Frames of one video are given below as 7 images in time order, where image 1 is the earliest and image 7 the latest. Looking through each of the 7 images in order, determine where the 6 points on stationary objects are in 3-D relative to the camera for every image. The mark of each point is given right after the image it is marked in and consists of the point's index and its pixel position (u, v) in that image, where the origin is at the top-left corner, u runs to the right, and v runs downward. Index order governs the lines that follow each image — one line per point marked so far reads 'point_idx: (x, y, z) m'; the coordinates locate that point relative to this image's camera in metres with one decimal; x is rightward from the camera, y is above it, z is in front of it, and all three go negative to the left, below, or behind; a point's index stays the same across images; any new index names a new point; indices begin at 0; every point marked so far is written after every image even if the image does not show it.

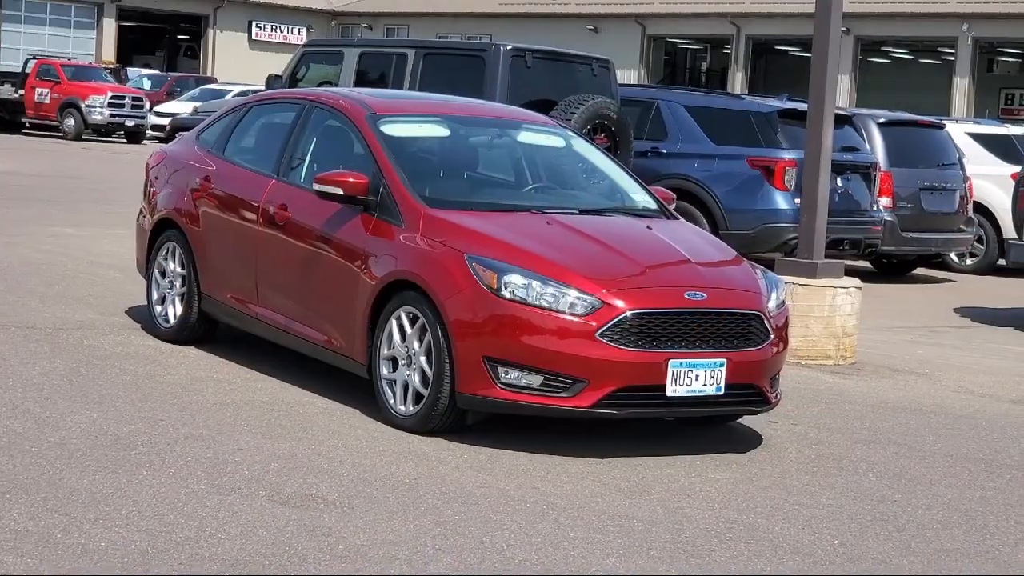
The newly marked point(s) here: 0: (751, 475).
0: (+1.1, -0.9, +6.6) m
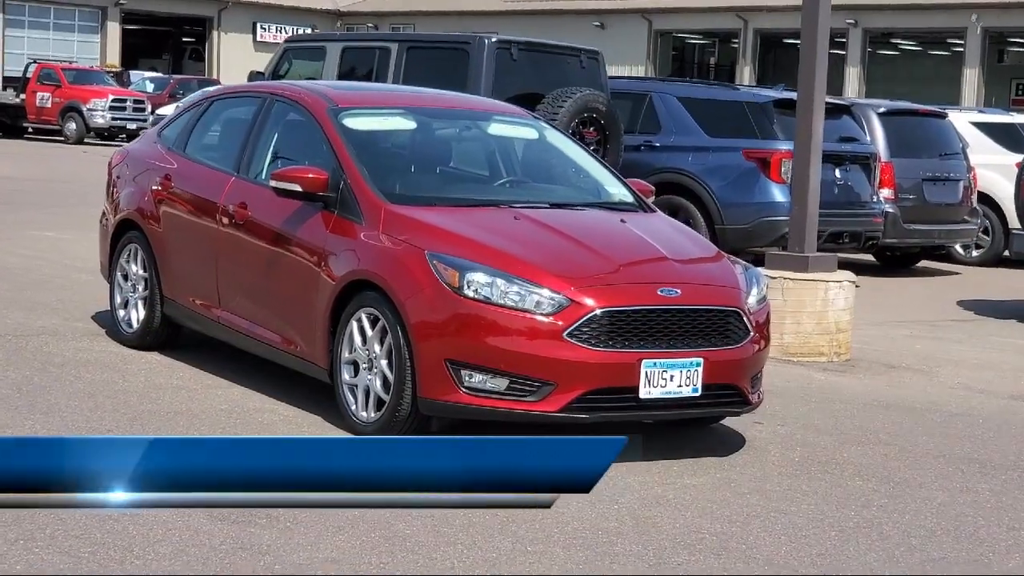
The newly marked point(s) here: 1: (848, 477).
0: (+1.0, -0.9, +6.3) m
1: (+1.5, -0.9, +6.5) m
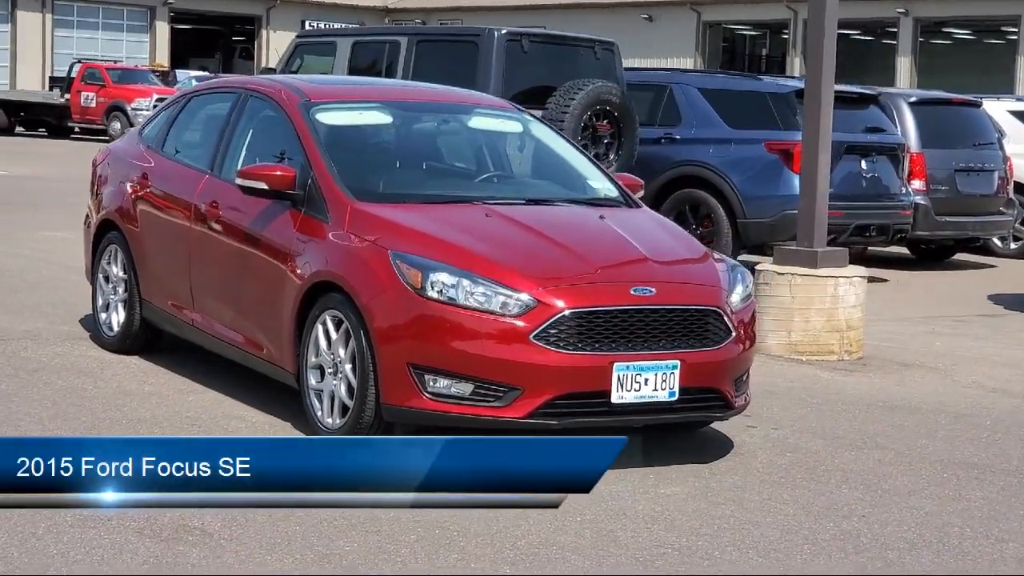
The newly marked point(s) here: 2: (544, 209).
0: (+0.8, -0.9, +6.0) m
1: (+1.4, -0.9, +6.2) m
2: (+0.2, +0.4, +6.8) m
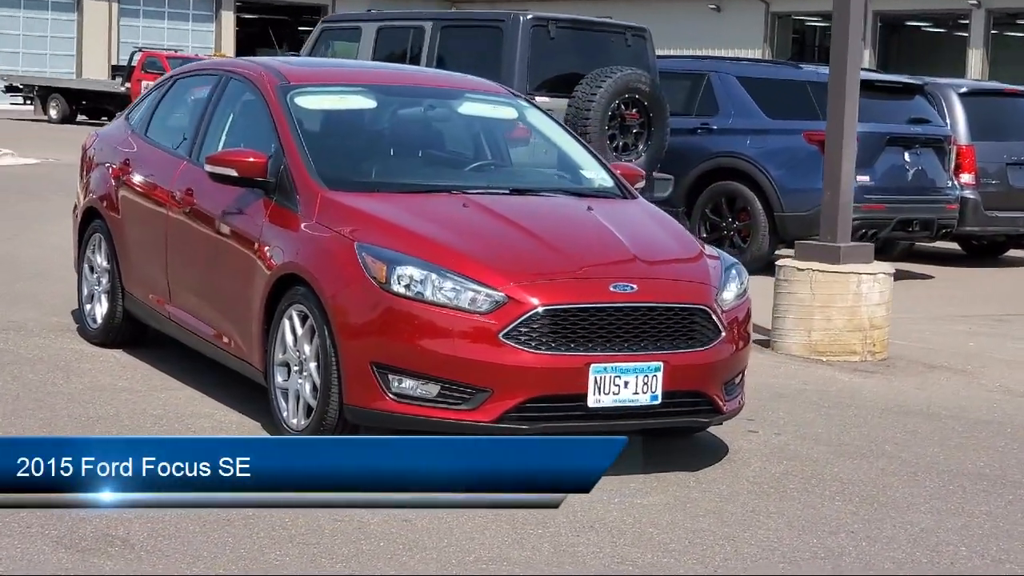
0: (+0.7, -0.8, +5.6) m
1: (+1.3, -0.9, +5.8) m
2: (+0.1, +0.4, +6.4) m
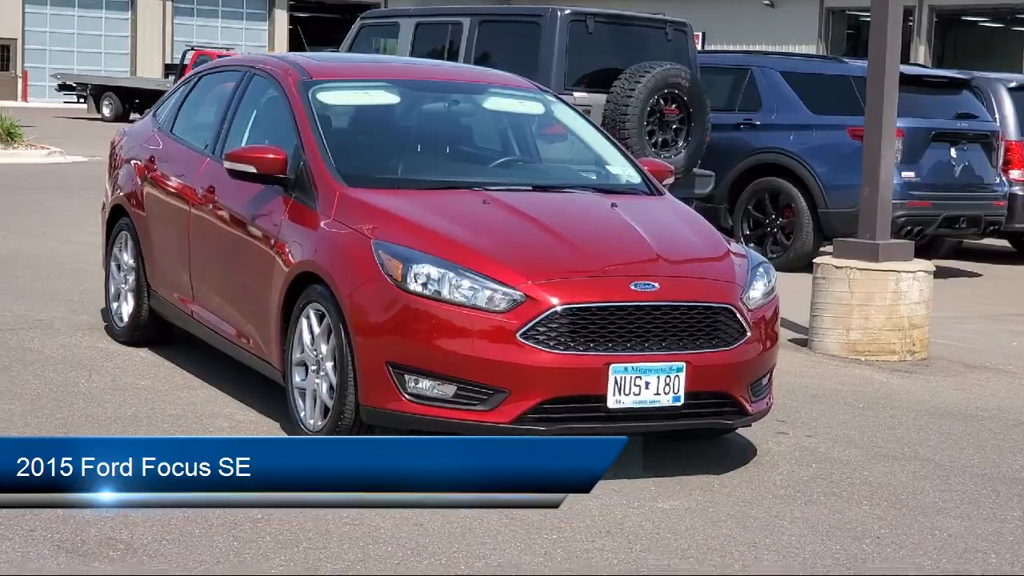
0: (+0.8, -0.8, +5.5) m
1: (+1.4, -0.9, +5.6) m
2: (+0.2, +0.4, +6.3) m
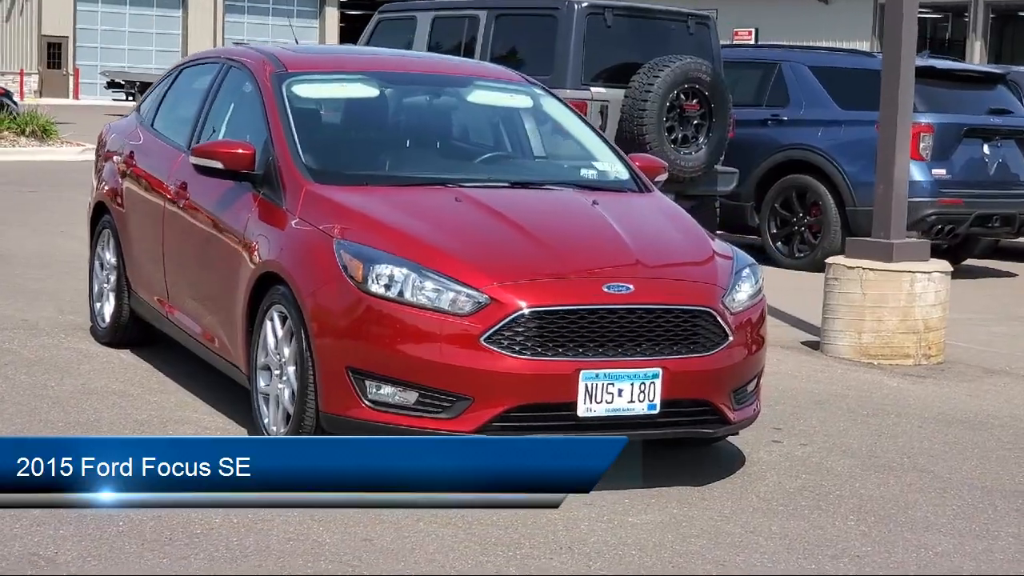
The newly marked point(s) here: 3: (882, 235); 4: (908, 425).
0: (+0.6, -0.8, +5.2) m
1: (+1.2, -0.9, +5.3) m
2: (+0.1, +0.4, +6.0) m
3: (+2.3, +0.3, +8.9) m
4: (+2.0, -0.7, +7.0) m
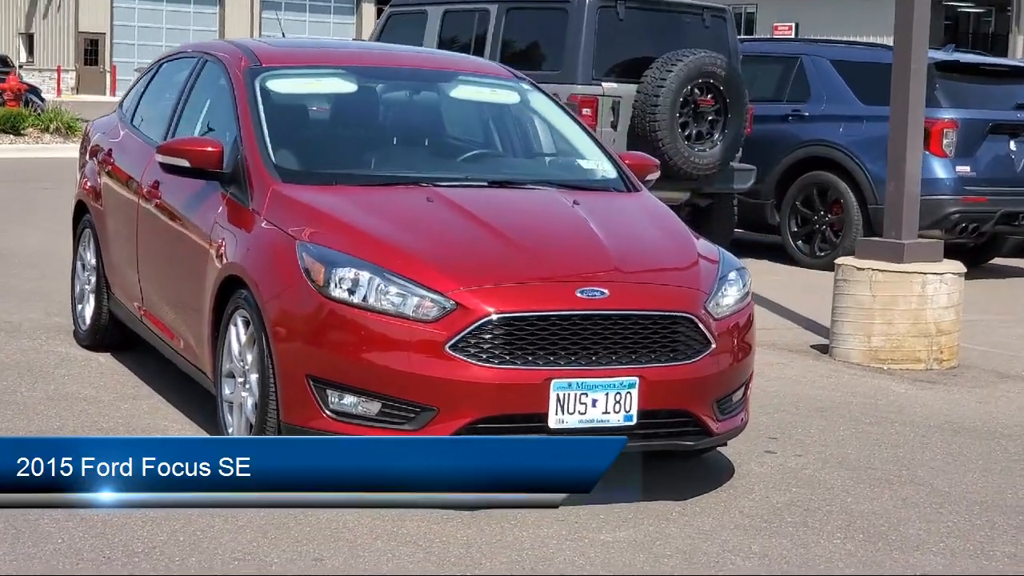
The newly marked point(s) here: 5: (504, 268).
0: (+0.5, -0.9, +4.9) m
1: (+1.1, -0.9, +5.0) m
2: (0.0, +0.4, +5.8) m
3: (+2.3, +0.3, +8.6) m
4: (+1.9, -0.7, +6.7) m
5: (0.0, +0.1, +5.1) m
